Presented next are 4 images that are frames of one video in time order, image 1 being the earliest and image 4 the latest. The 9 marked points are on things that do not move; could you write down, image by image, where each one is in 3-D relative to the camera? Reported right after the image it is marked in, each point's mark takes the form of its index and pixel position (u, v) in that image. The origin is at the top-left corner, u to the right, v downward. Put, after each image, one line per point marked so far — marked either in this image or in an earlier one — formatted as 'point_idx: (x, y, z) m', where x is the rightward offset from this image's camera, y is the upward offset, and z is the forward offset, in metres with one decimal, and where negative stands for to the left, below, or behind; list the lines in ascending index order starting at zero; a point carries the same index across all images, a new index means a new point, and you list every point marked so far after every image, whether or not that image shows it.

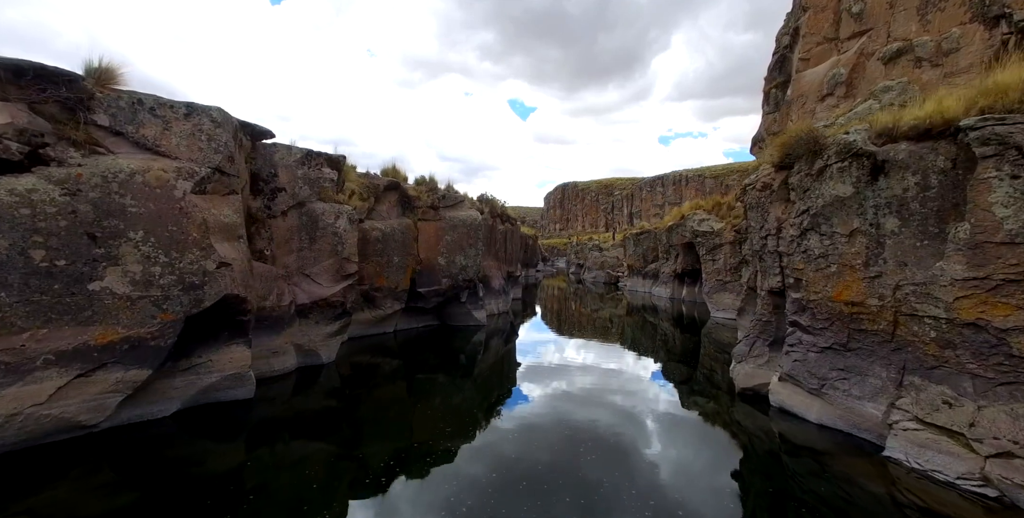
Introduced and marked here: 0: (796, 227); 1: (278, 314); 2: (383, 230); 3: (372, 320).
0: (+5.0, +0.6, +7.8) m
1: (-4.7, -1.1, +9.0) m
2: (-4.3, +1.0, +14.4) m
3: (-4.8, -2.1, +14.9) m
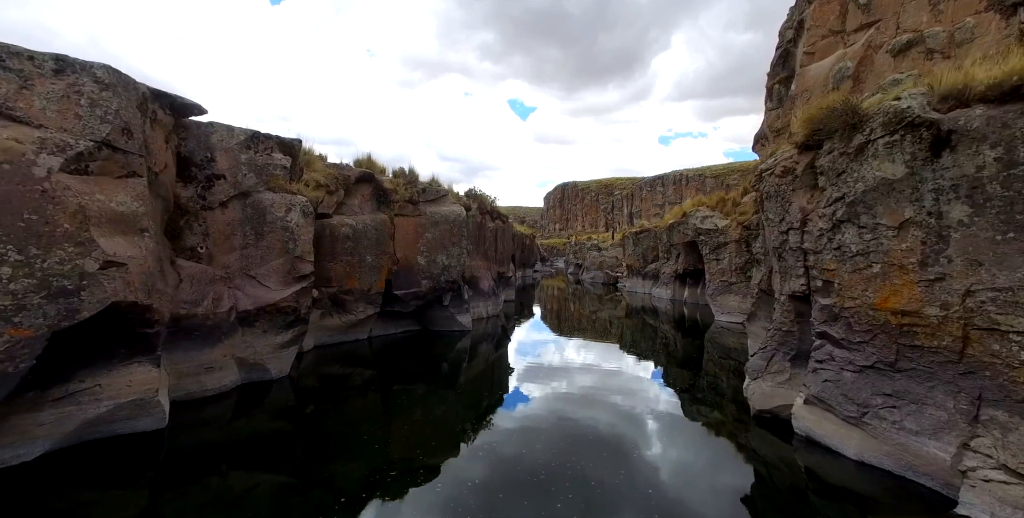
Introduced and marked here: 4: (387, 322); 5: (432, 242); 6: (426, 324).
0: (+4.6, +0.6, +6.5) m
1: (-5.1, -1.1, +7.6) m
2: (-4.7, +1.0, +13.1) m
3: (-5.2, -2.1, +13.6) m
4: (-4.5, -2.3, +15.8) m
5: (-2.8, +0.6, +15.3) m
6: (-3.4, -2.5, +17.3) m
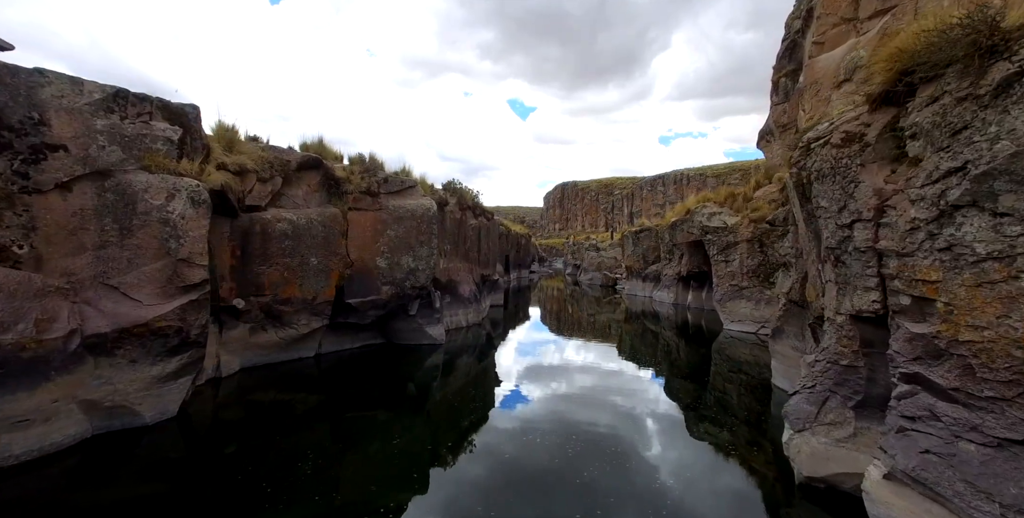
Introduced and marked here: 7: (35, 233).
0: (+3.9, +0.5, +4.2) m
1: (-5.7, -1.1, +5.4) m
2: (-5.3, +0.9, +10.8) m
3: (-5.8, -2.1, +11.4) m
4: (-5.1, -2.3, +13.5) m
5: (-3.4, +0.5, +13.1) m
6: (-4.1, -2.6, +15.1) m
7: (-6.0, +0.3, +5.7) m
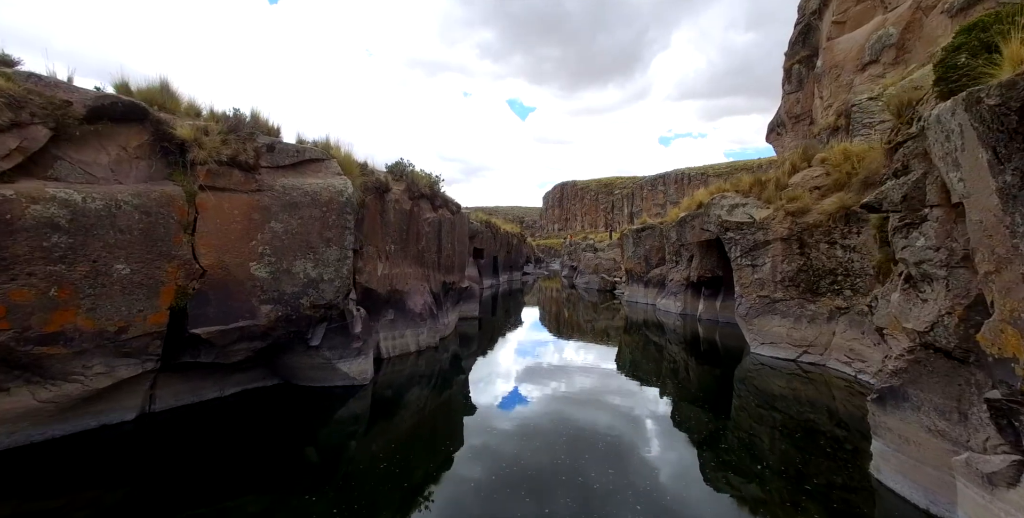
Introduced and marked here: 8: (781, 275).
0: (+2.8, +0.4, -0.2) m
1: (-6.9, -1.2, +0.9) m
2: (-6.4, +0.8, +6.3) m
3: (-6.9, -2.2, +6.9) m
4: (-6.3, -2.4, +9.0) m
5: (-4.5, +0.4, +8.6) m
6: (-5.2, -2.7, +10.6) m
7: (-7.1, +0.2, +1.2) m
8: (+9.6, -0.6, +16.0) m
